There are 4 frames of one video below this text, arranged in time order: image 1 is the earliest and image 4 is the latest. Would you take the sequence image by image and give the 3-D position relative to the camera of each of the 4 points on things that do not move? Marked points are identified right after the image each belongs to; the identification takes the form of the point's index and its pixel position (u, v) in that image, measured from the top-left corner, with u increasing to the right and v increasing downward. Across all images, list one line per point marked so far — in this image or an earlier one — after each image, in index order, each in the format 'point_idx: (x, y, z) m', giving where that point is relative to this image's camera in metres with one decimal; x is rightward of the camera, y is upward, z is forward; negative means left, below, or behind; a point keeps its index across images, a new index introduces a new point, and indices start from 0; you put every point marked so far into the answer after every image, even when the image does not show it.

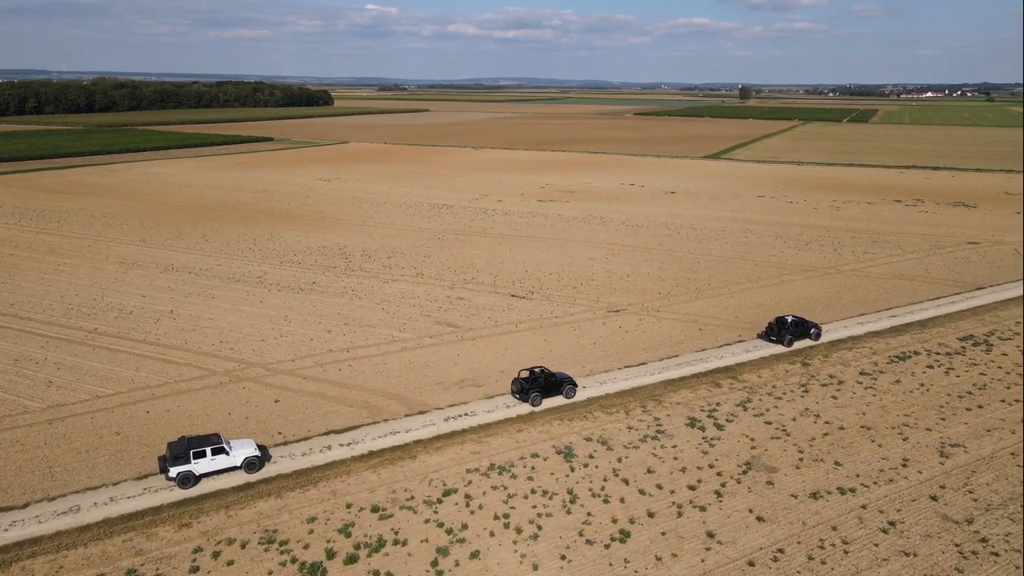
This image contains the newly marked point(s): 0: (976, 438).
0: (+10.4, -3.4, +16.0) m
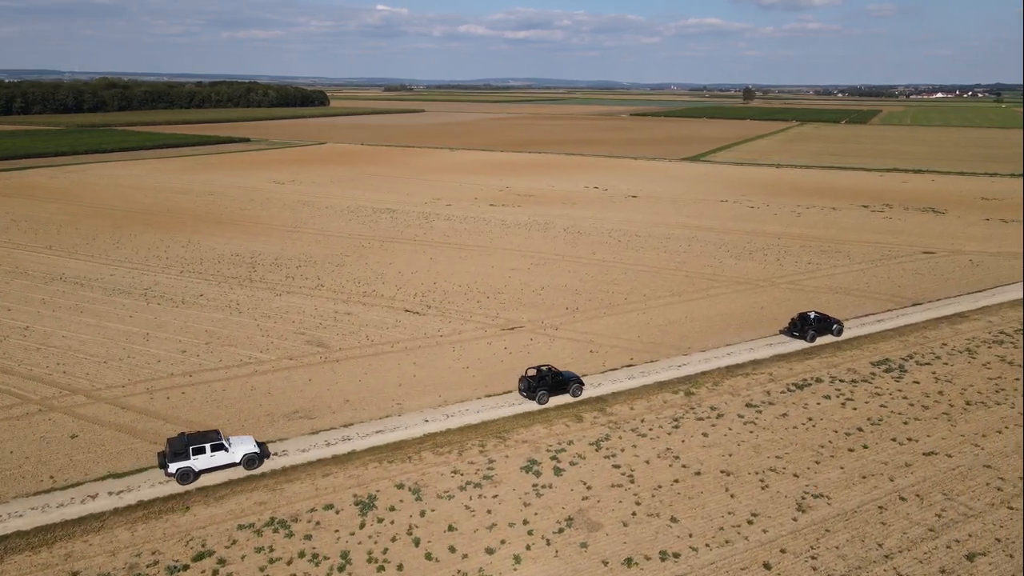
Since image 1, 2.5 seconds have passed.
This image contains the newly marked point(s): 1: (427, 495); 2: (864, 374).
0: (+6.5, -3.9, +14.0) m
1: (-1.6, -3.9, +13.5) m
2: (+9.8, -2.4, +19.9) m
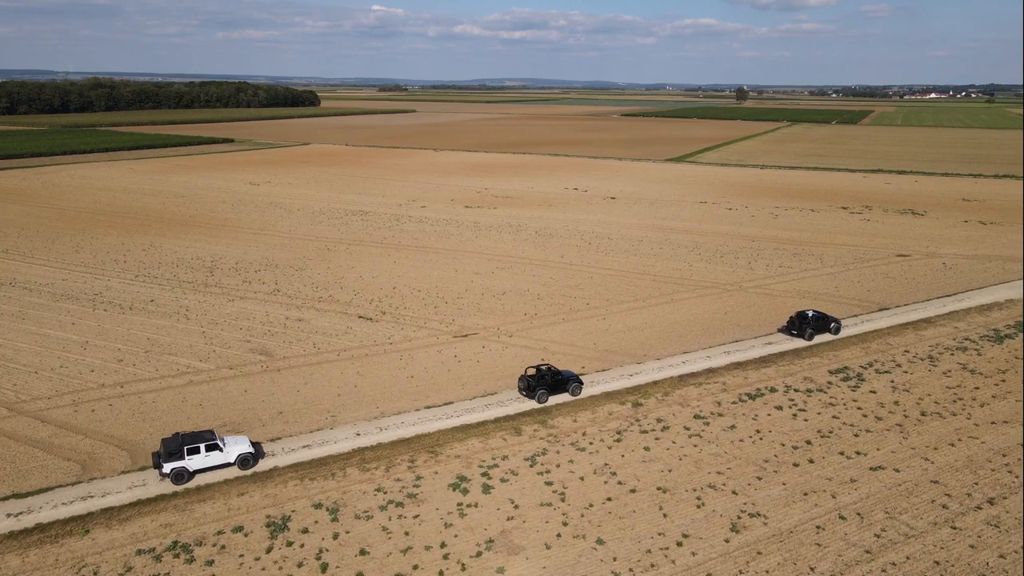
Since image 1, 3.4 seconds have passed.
0: (+5.1, -4.1, +13.5) m
1: (-3.0, -4.1, +12.9) m
2: (+8.3, -2.5, +19.3) m
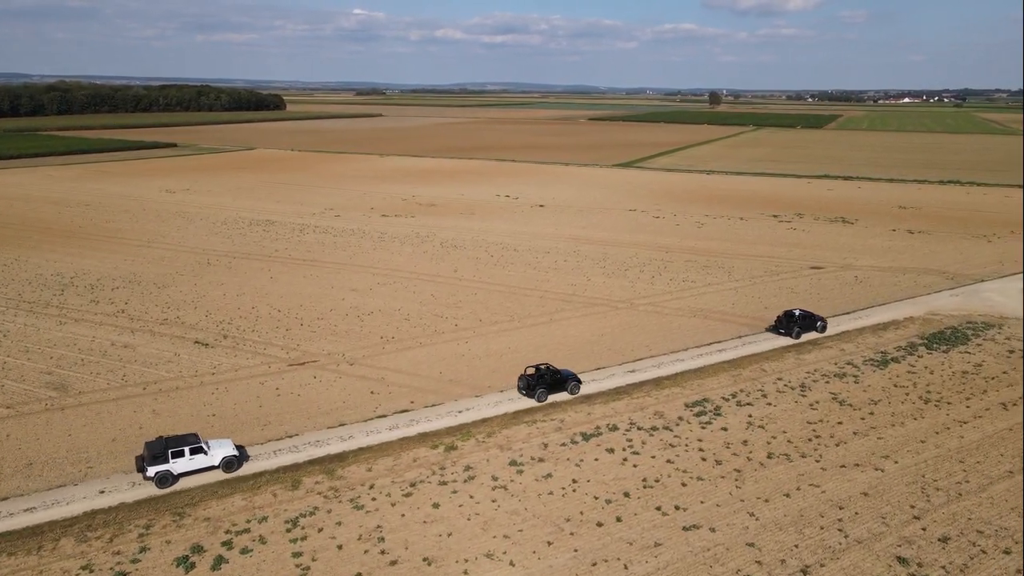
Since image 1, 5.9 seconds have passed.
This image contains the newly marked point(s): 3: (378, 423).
0: (+0.8, -4.7, +11.5) m
1: (-7.3, -4.7, +10.7) m
2: (+3.9, -3.1, +17.4) m
3: (-3.1, -3.1, +16.8) m
